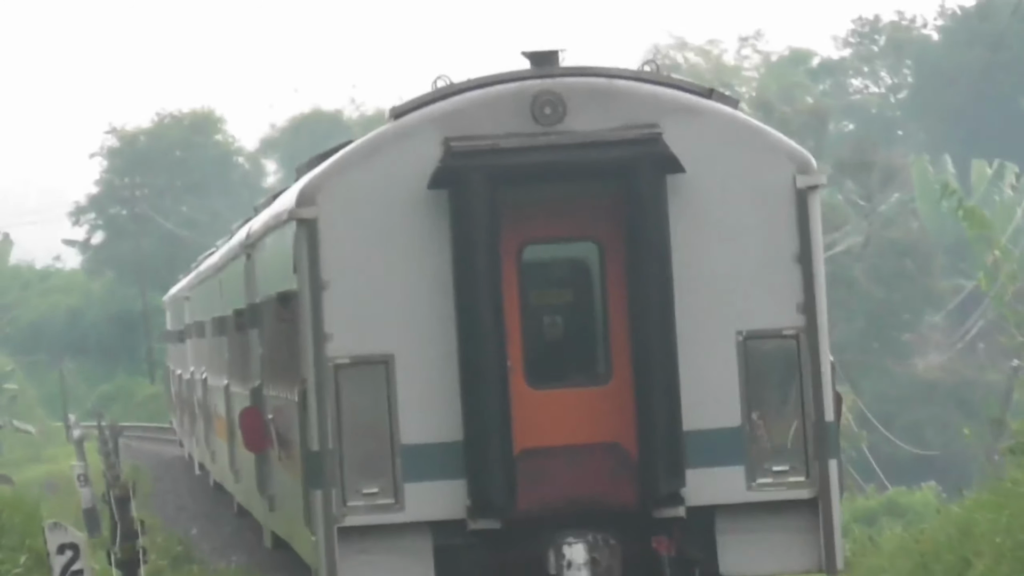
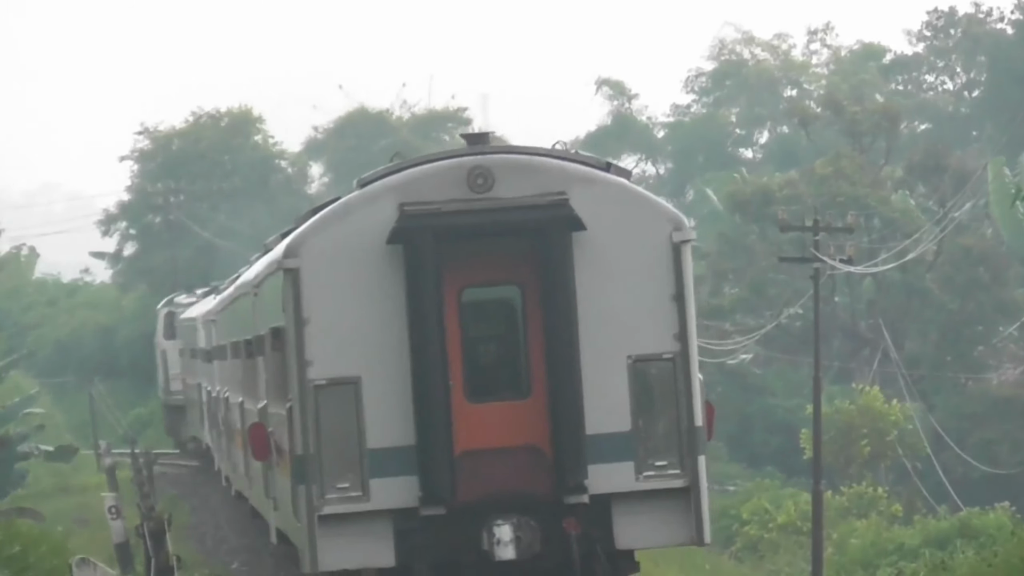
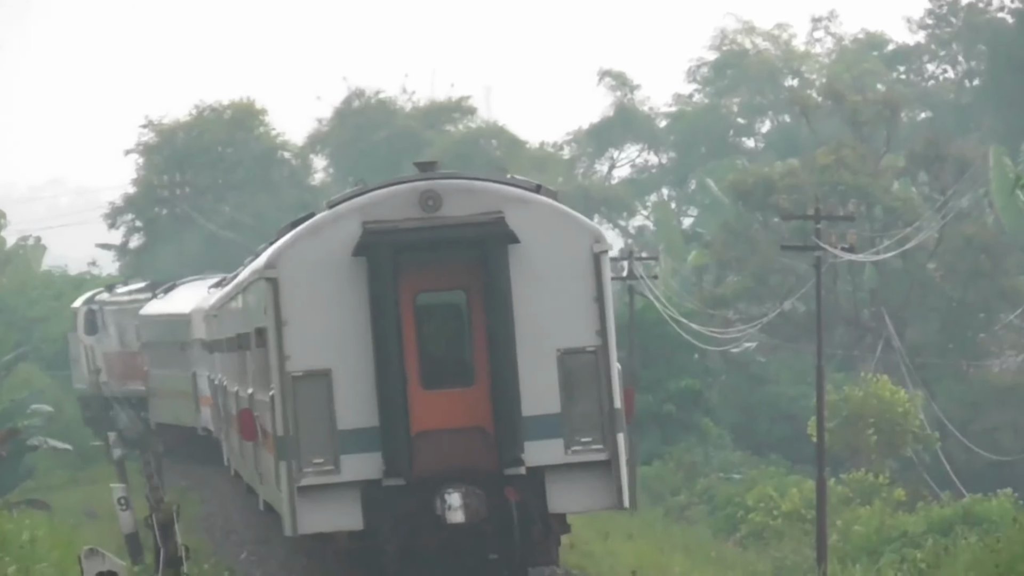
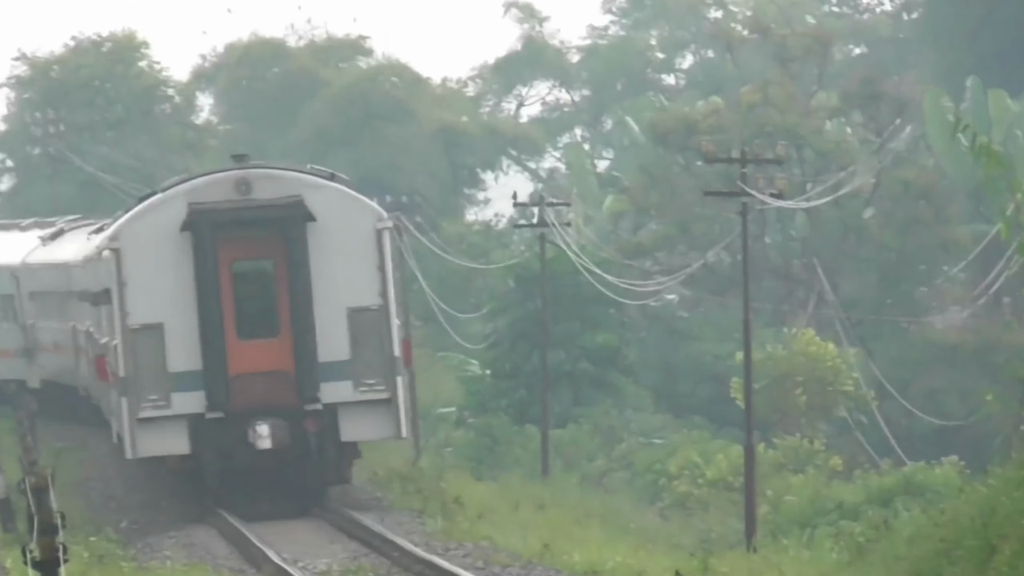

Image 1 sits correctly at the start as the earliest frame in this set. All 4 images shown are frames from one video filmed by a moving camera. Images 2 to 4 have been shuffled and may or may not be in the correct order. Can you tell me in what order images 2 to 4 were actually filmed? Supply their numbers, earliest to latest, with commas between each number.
2, 3, 4
